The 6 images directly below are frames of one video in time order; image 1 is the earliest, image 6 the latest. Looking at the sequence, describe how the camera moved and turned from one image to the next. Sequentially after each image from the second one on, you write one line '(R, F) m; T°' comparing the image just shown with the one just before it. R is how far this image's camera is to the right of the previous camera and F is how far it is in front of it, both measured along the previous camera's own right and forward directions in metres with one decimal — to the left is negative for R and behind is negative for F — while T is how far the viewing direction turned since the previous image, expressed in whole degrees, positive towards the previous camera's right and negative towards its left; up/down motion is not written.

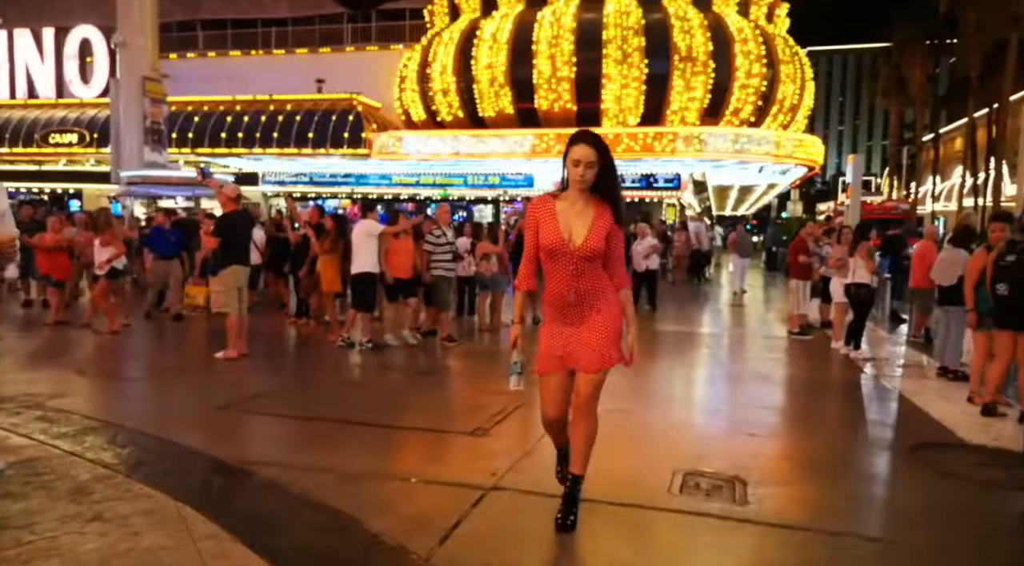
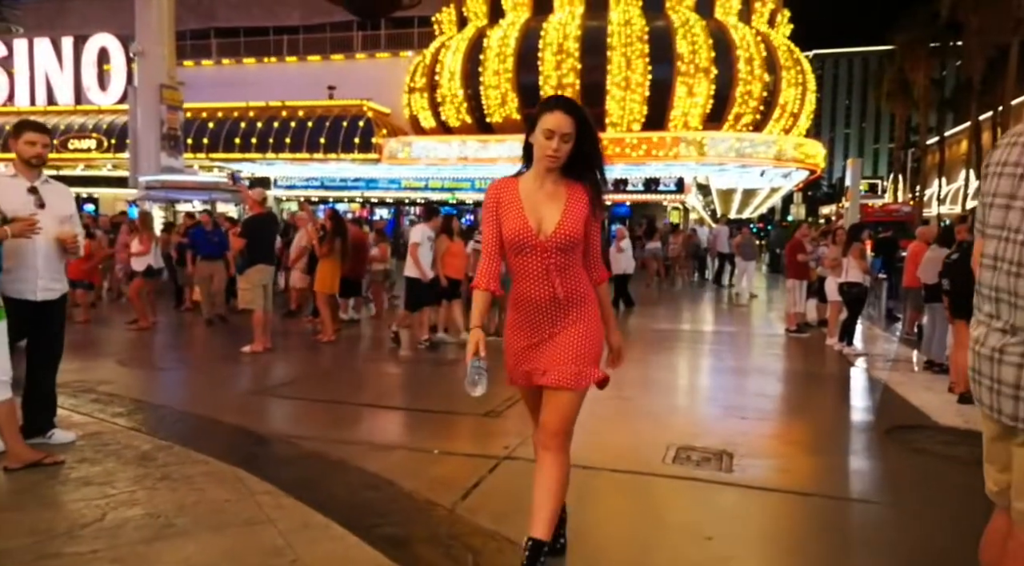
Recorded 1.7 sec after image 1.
(0.0, -0.6) m; 0°
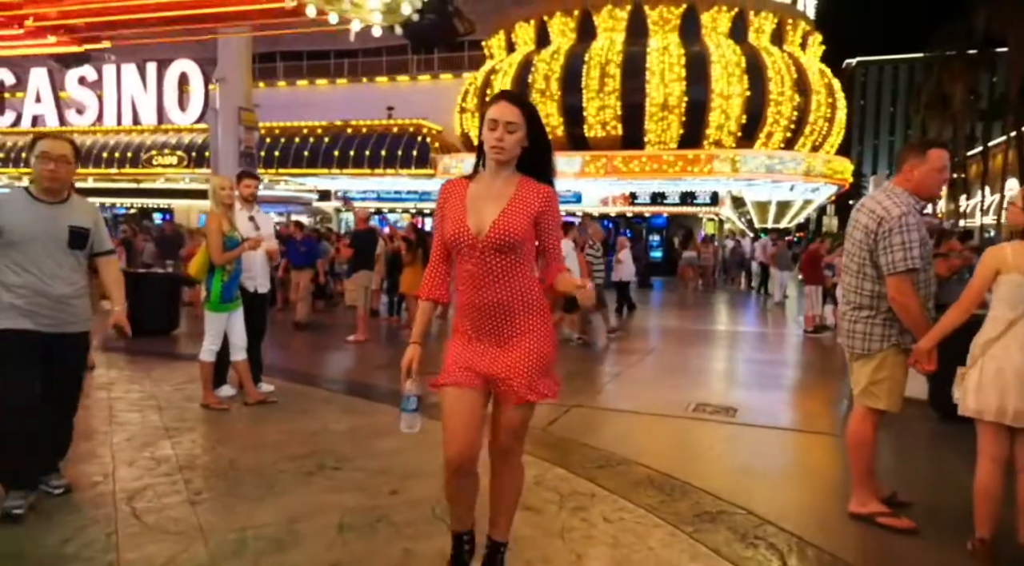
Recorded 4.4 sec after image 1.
(-0.3, -2.1) m; -3°
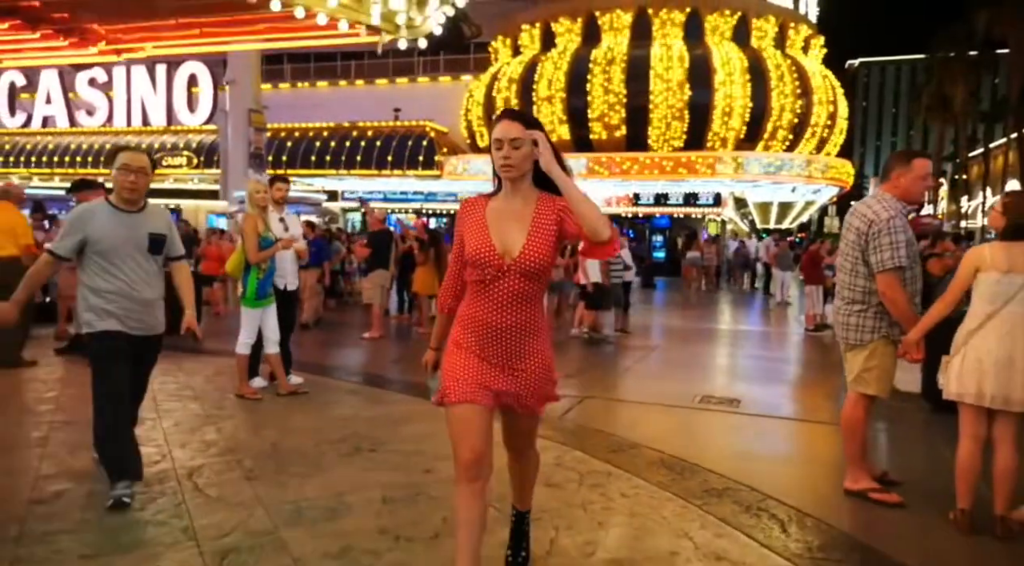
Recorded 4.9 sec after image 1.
(-0.1, -0.4) m; 0°
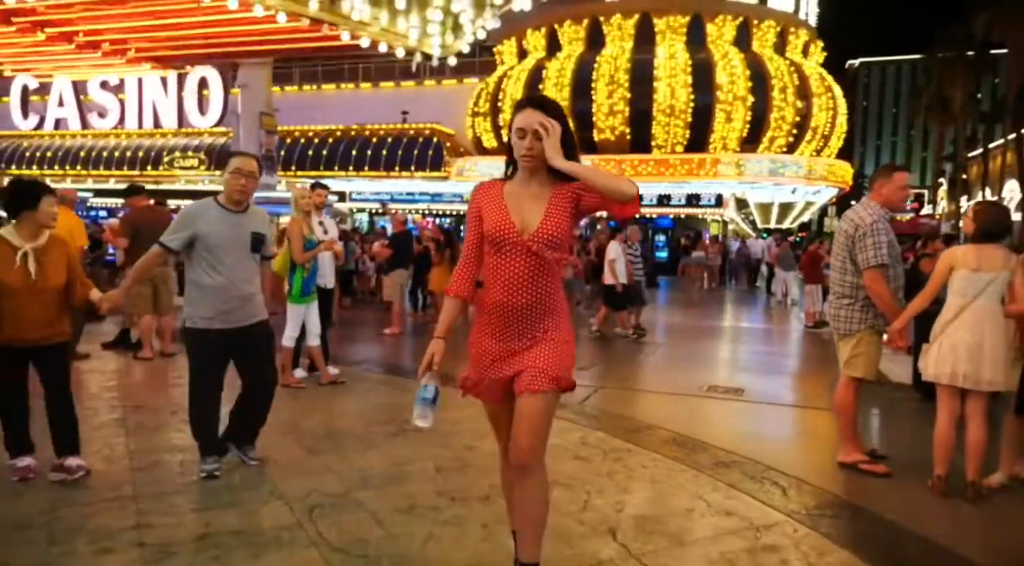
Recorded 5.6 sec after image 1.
(-0.2, -0.6) m; 0°
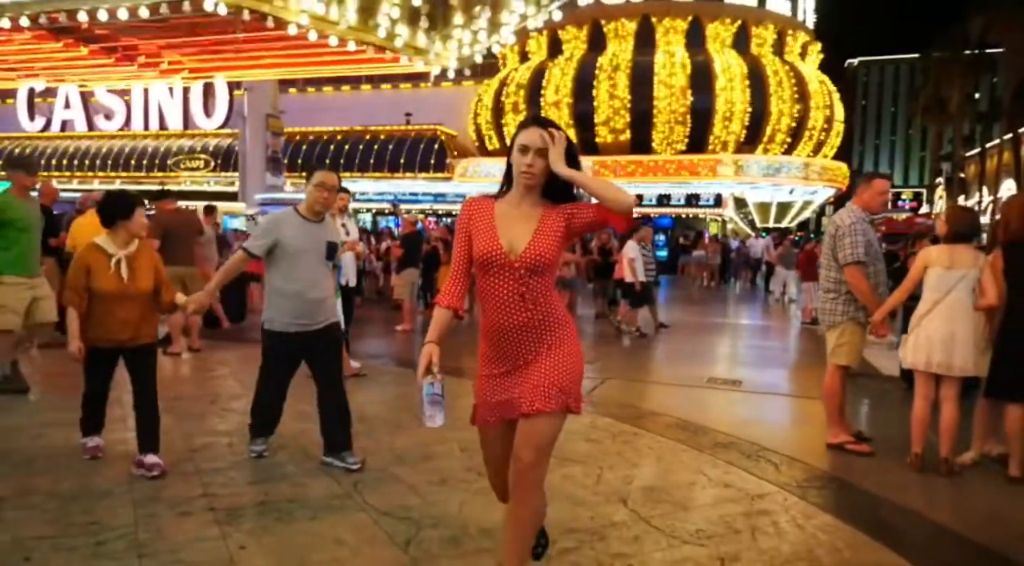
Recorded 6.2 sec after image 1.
(-0.1, -0.5) m; 0°
